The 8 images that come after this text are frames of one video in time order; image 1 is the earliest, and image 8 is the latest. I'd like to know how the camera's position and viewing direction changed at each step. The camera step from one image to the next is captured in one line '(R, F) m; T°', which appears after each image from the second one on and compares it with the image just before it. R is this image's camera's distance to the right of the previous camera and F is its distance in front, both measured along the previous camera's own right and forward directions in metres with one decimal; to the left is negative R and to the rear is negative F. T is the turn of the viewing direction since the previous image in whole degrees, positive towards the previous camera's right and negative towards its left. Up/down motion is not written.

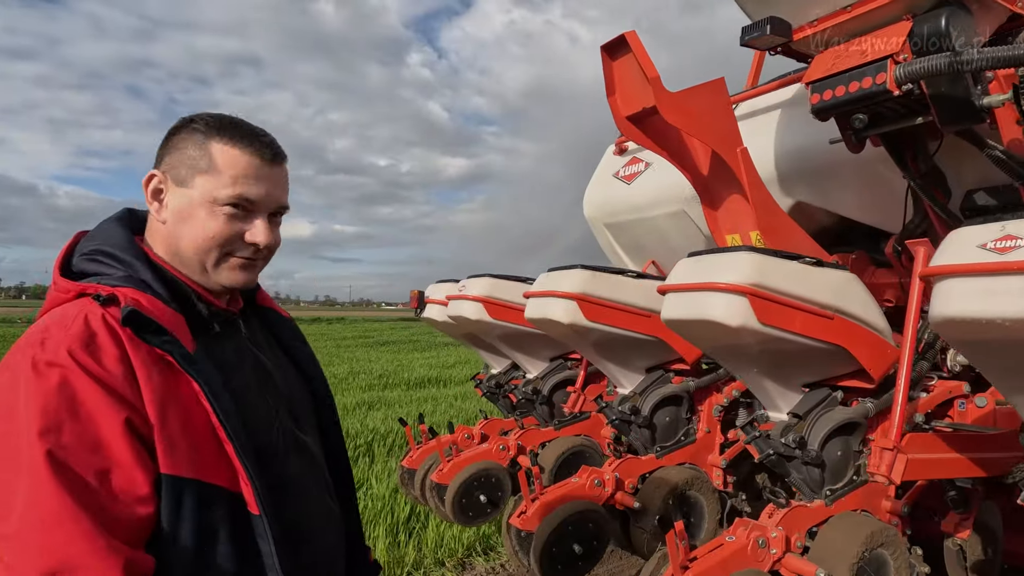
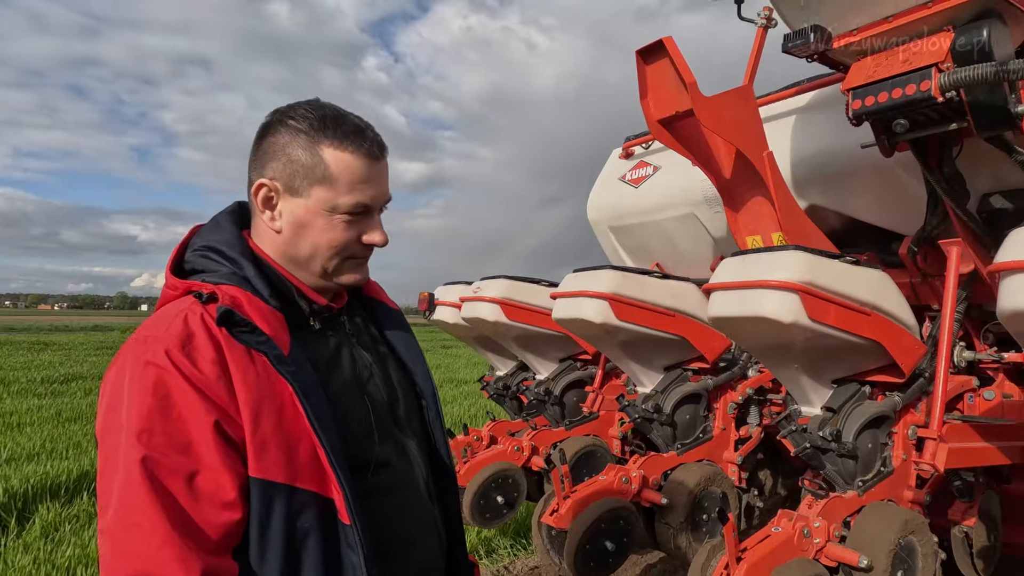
(-0.4, 0.0) m; +4°
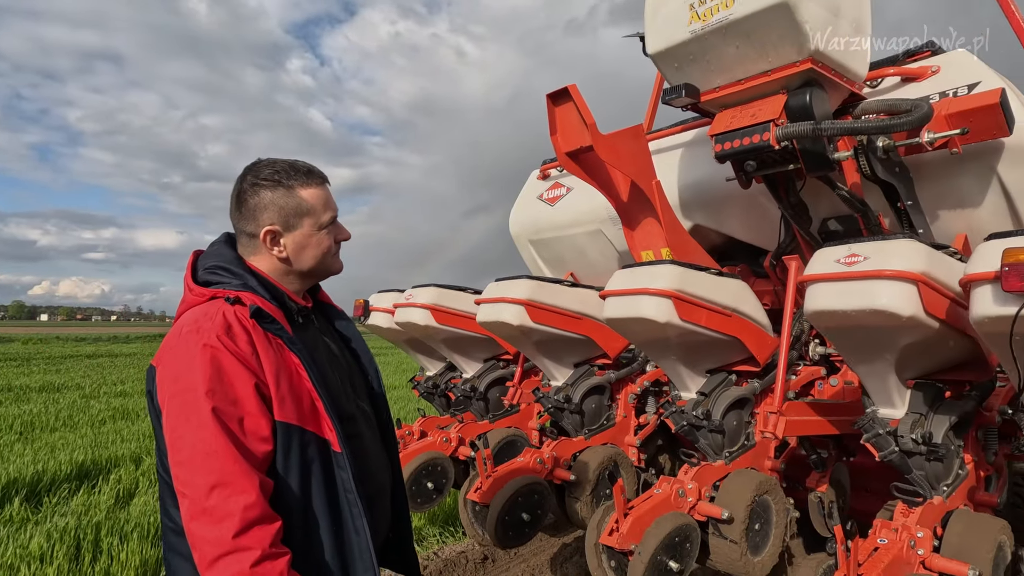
(0.0, -0.5) m; +6°
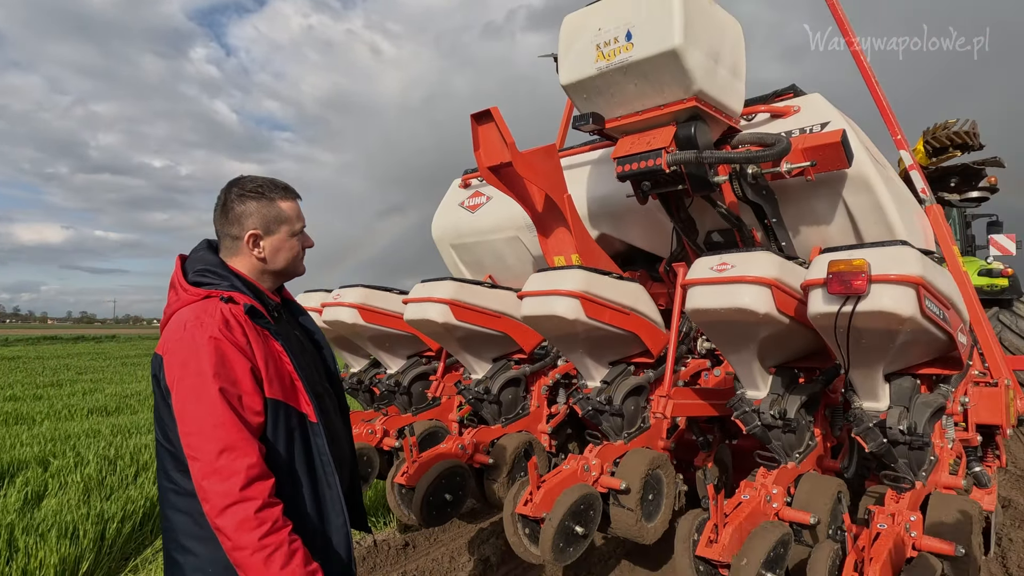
(-0.1, -0.4) m; +7°
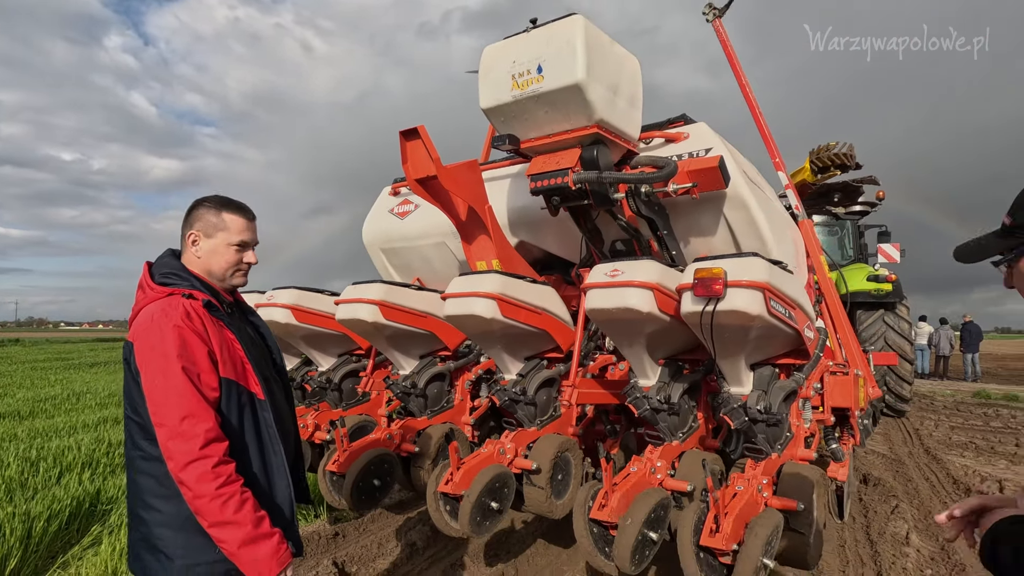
(+0.1, -0.4) m; +6°
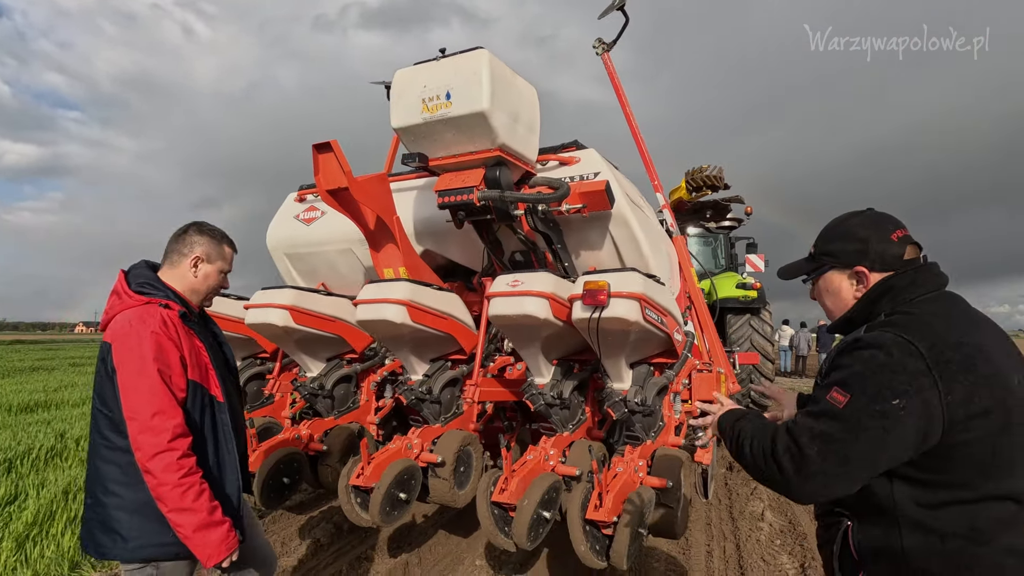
(-0.1, -0.4) m; +9°
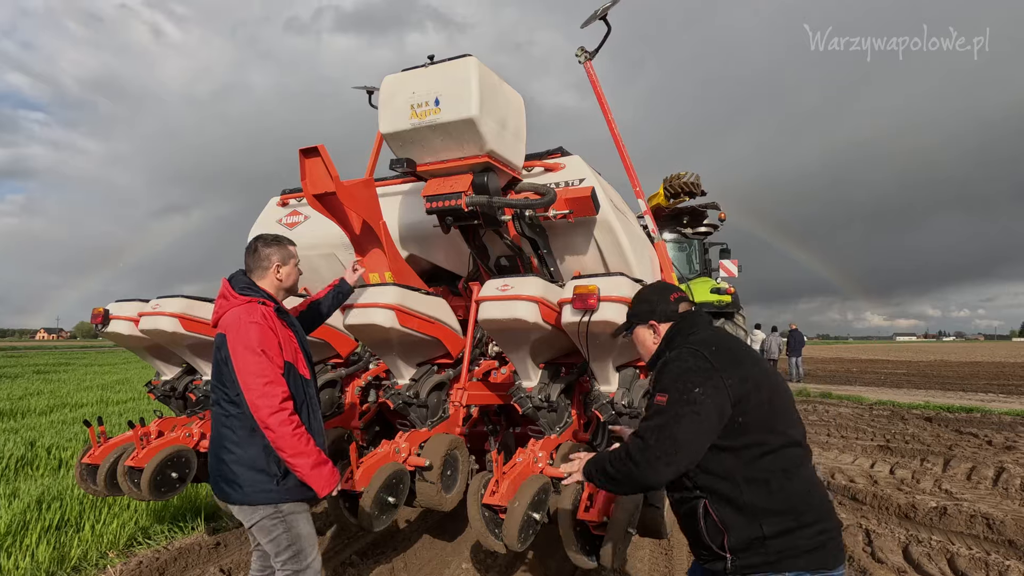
(-0.1, 0.0) m; +2°
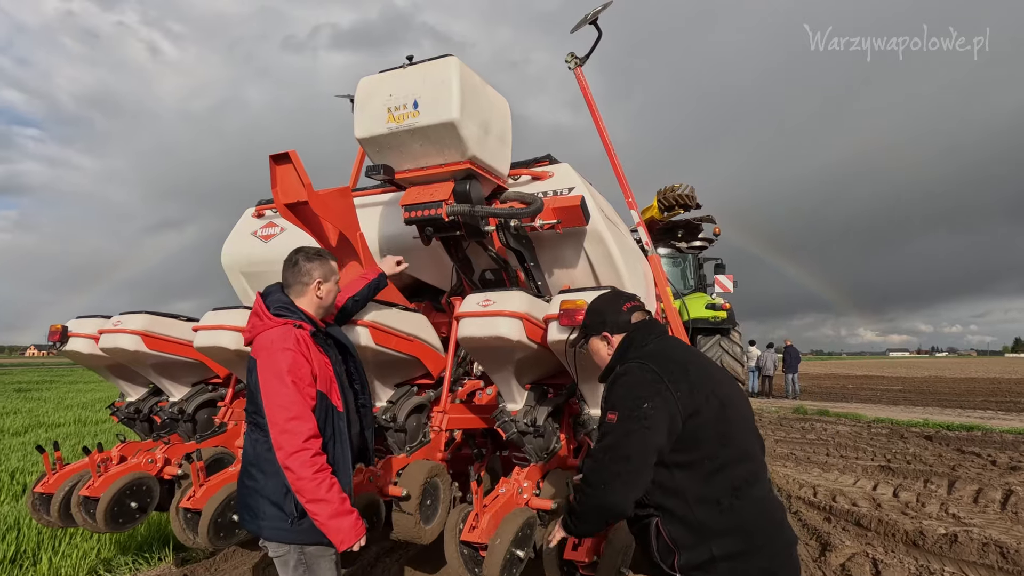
(+0.1, +0.3) m; +1°
